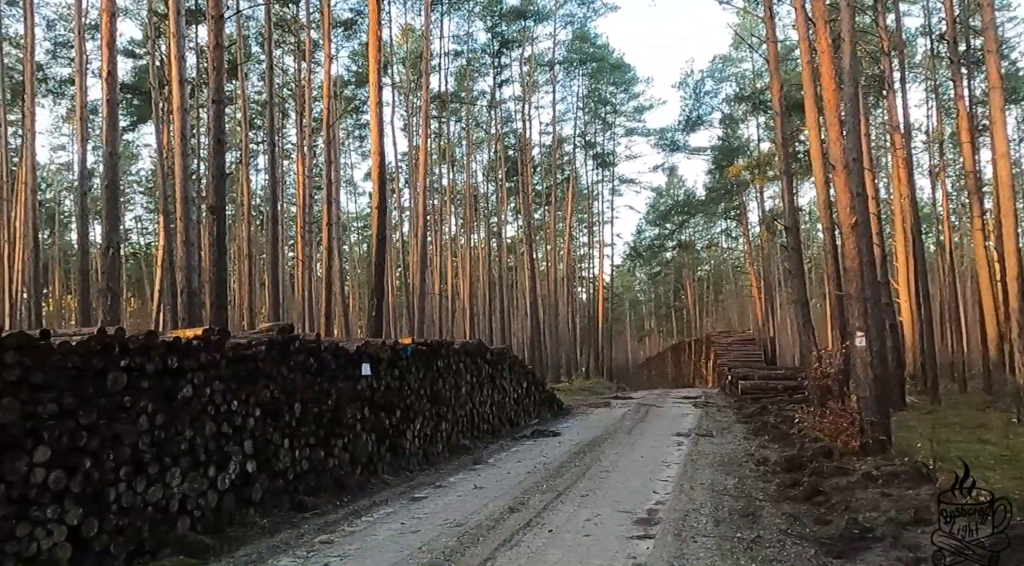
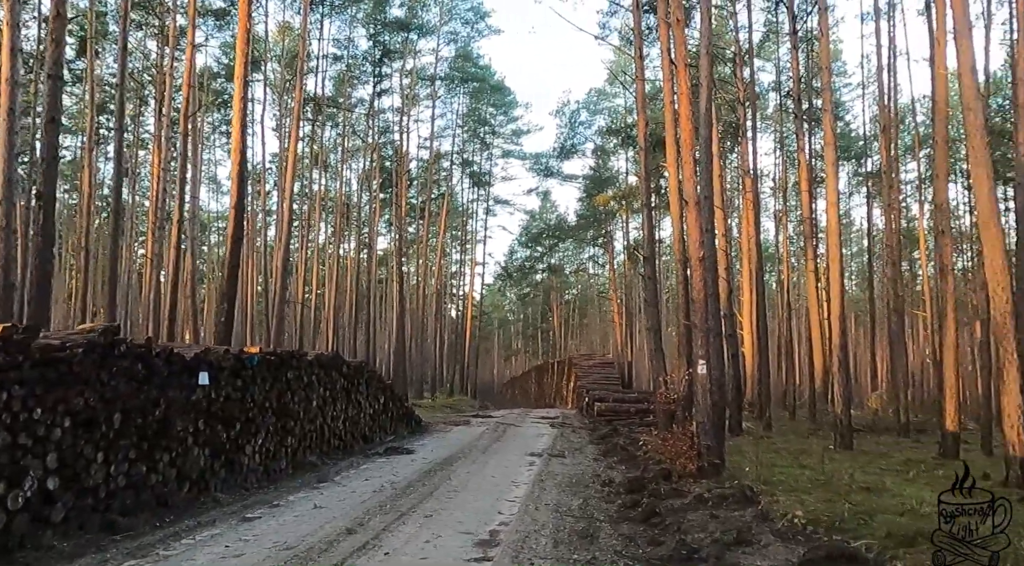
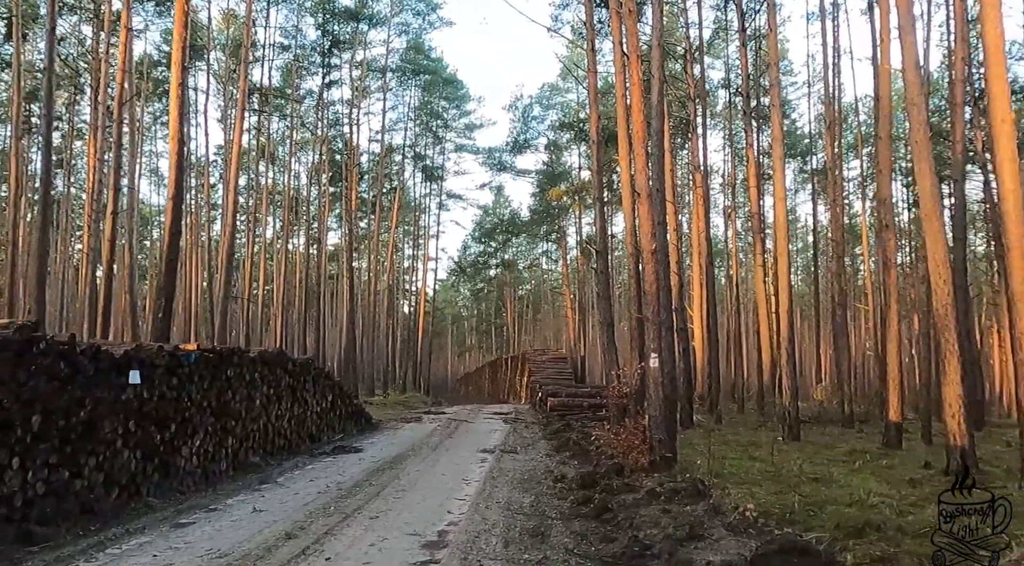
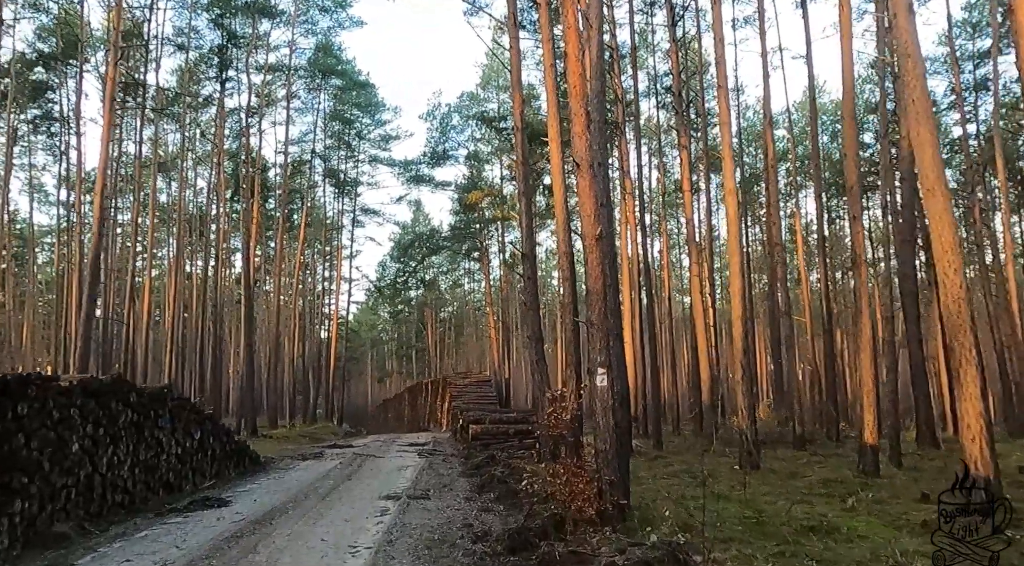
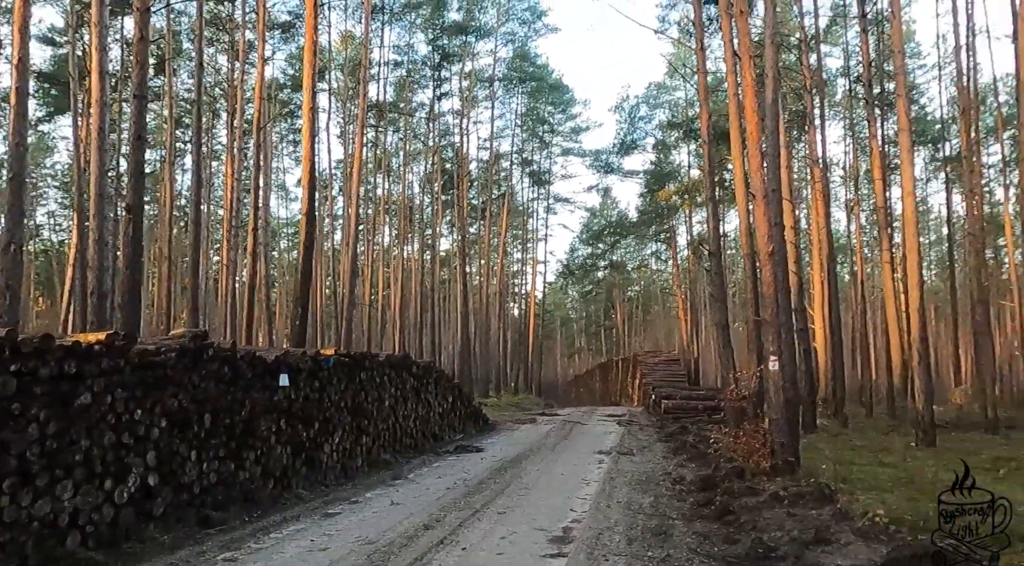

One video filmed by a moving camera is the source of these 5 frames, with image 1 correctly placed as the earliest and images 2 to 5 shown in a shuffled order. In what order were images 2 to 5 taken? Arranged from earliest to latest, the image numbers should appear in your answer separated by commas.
5, 2, 3, 4
